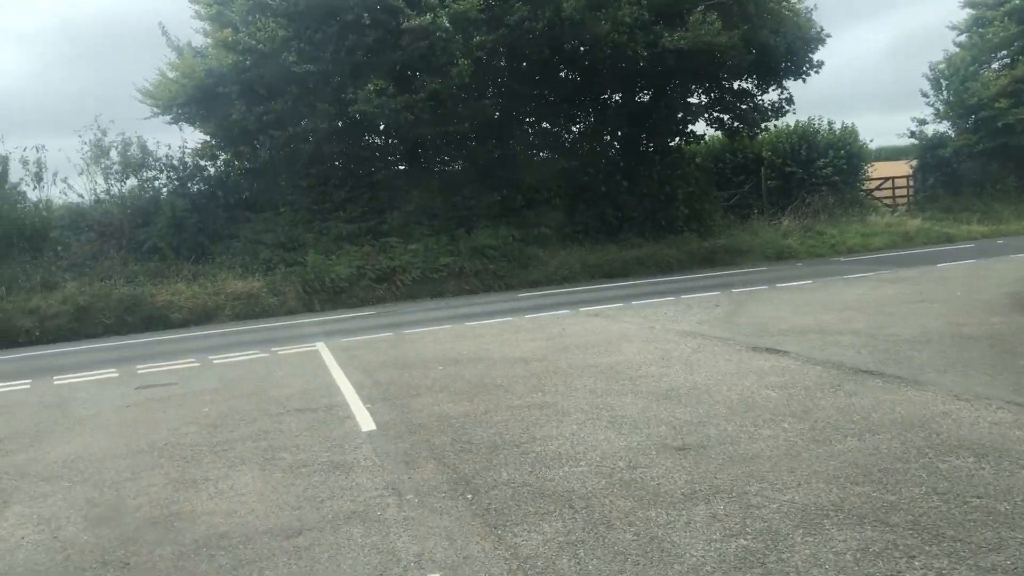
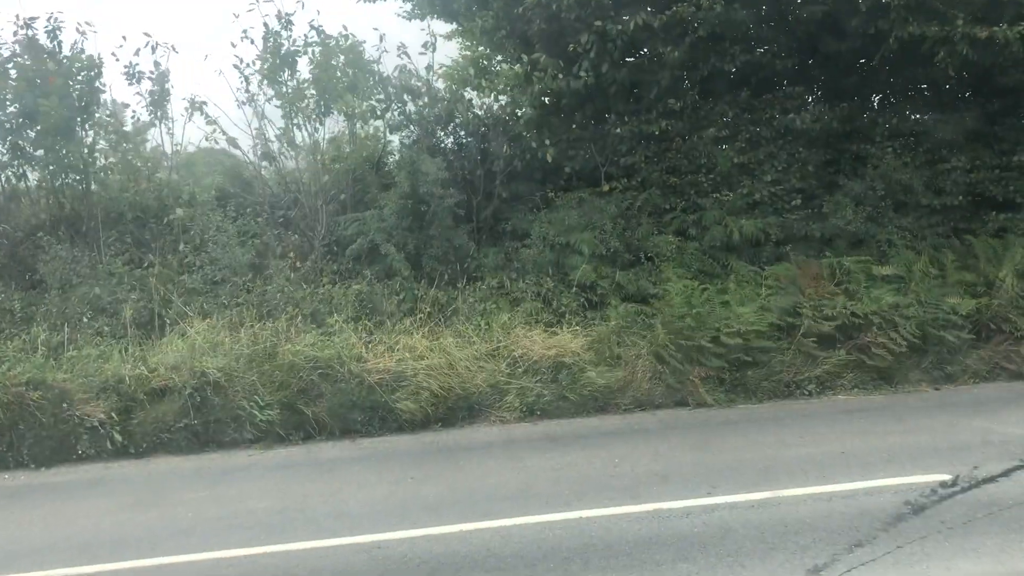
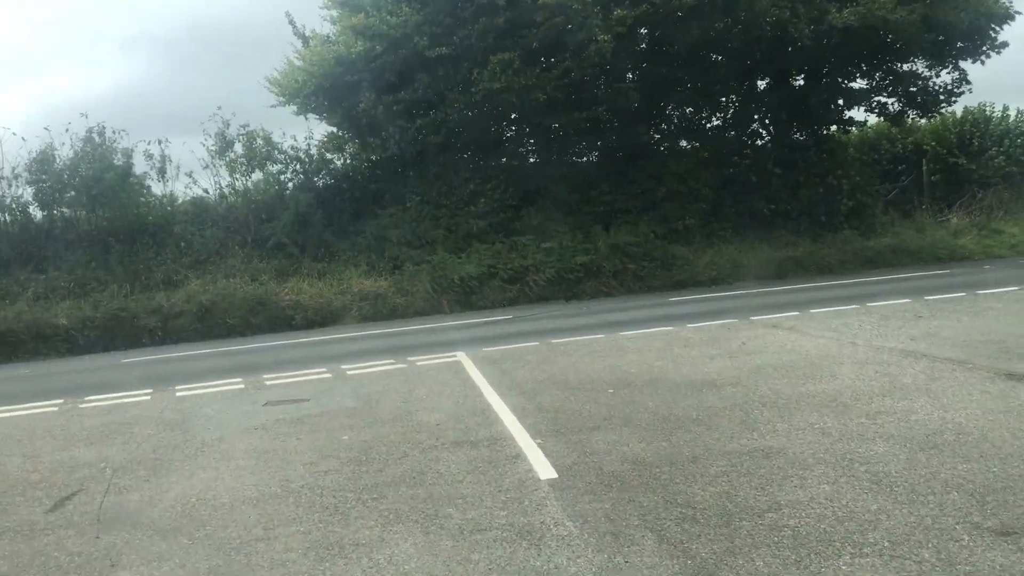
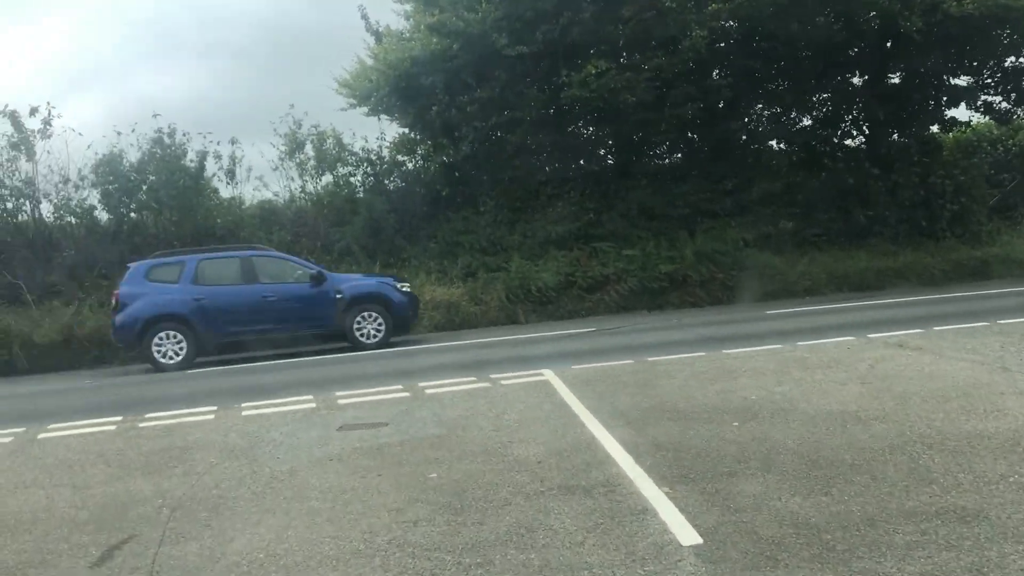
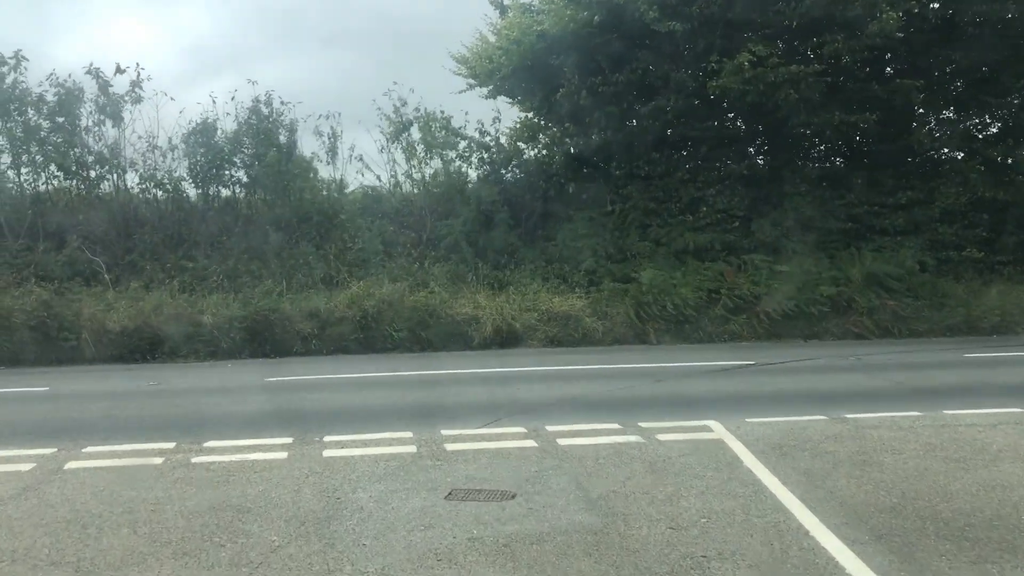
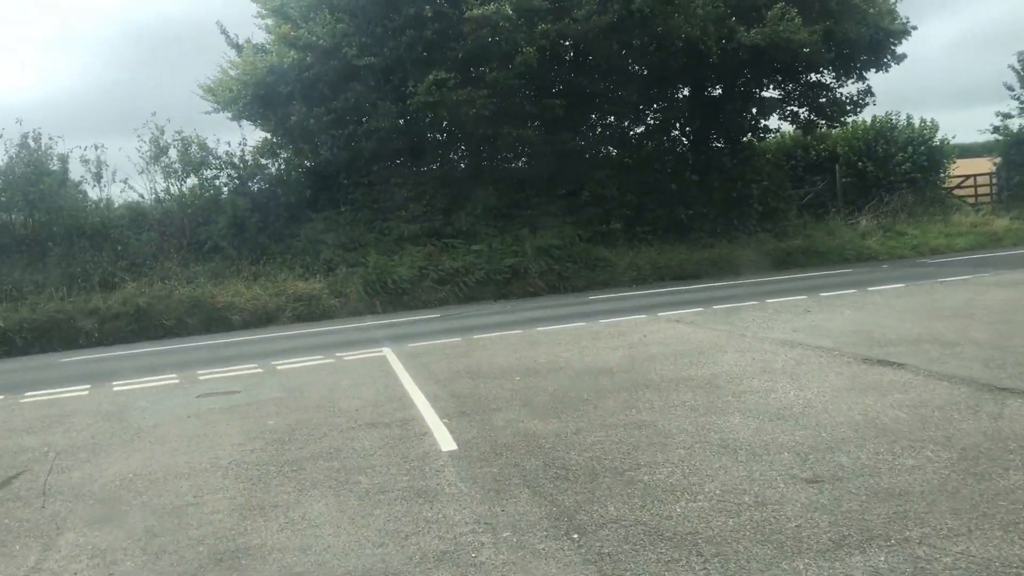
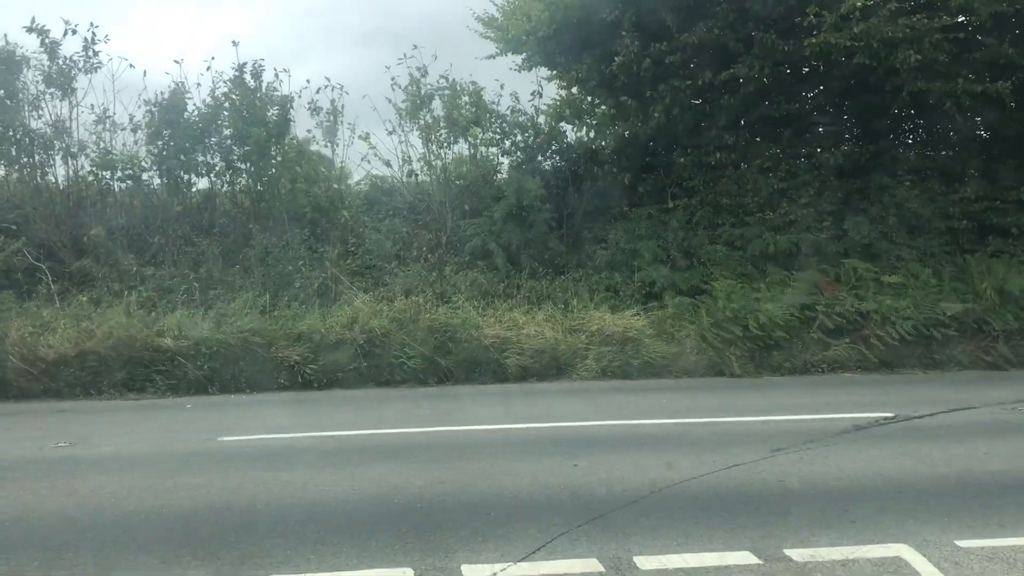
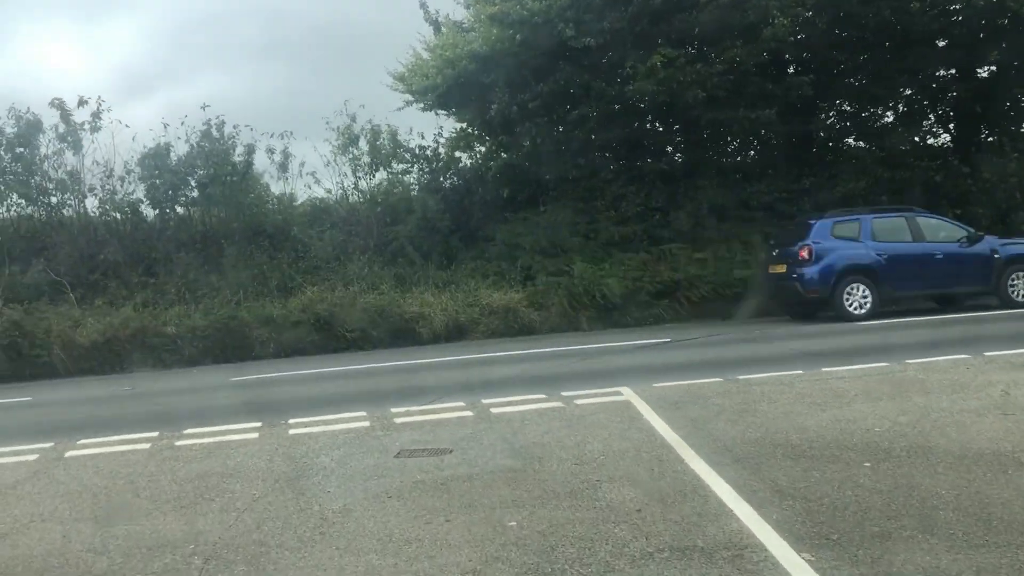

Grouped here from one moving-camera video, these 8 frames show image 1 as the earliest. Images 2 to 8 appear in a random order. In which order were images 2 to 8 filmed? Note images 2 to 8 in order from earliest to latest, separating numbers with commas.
6, 3, 4, 8, 5, 7, 2
